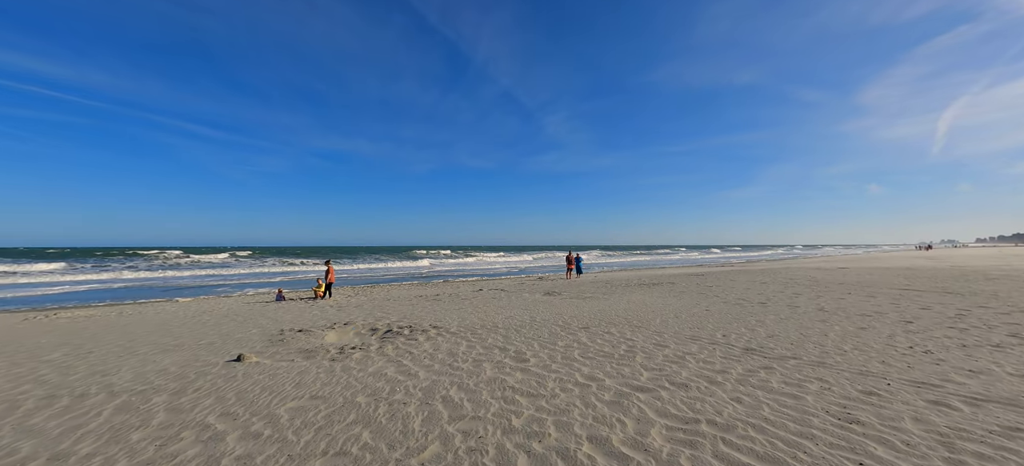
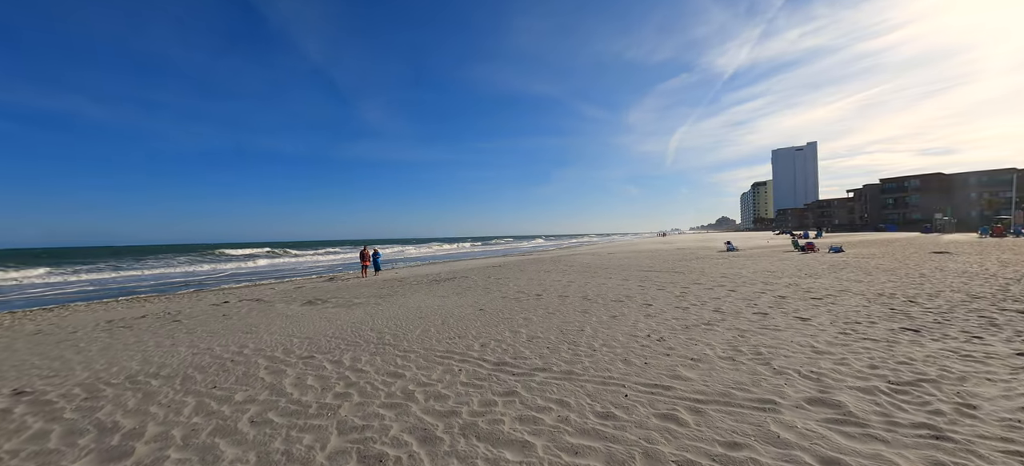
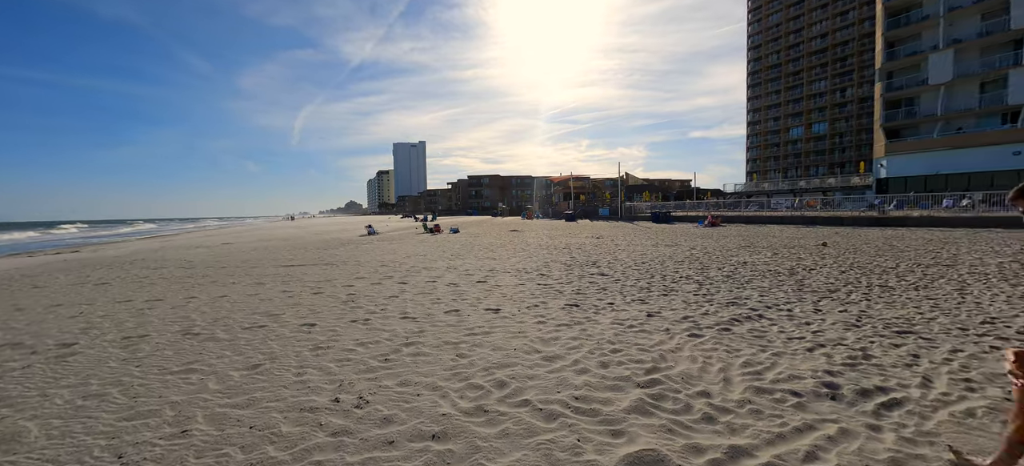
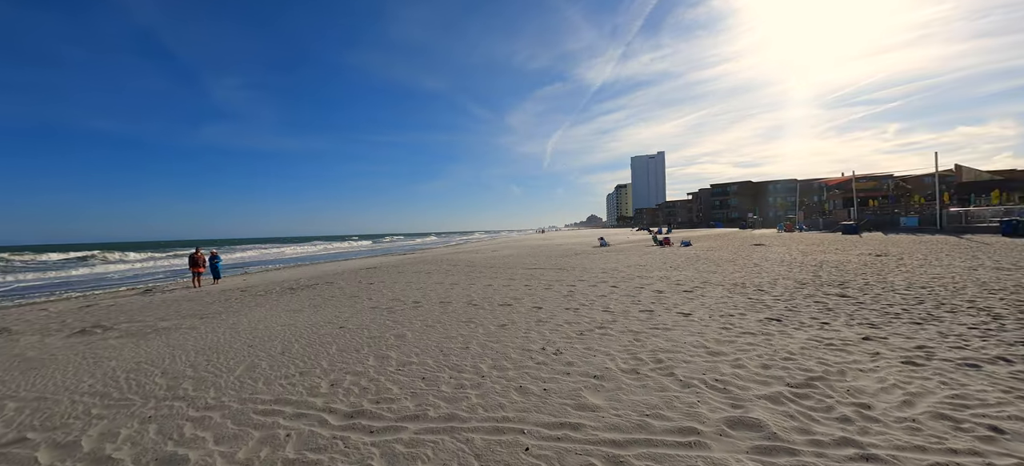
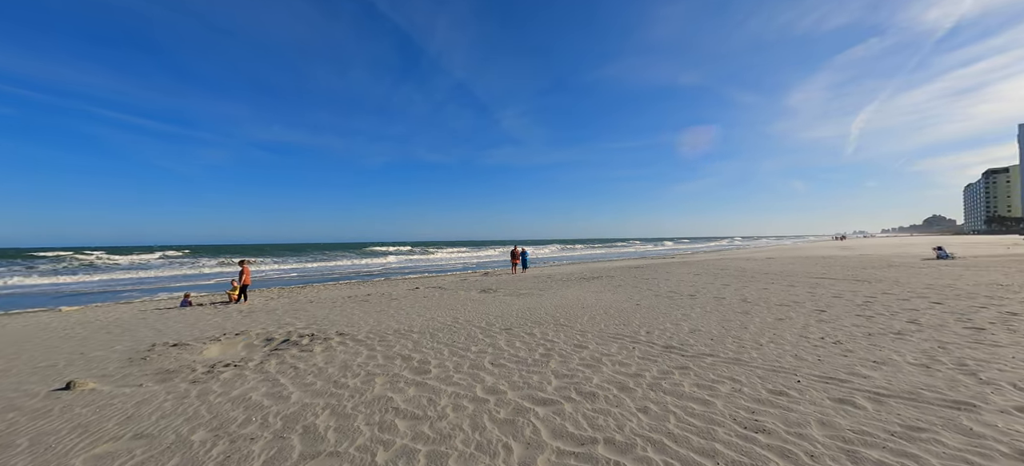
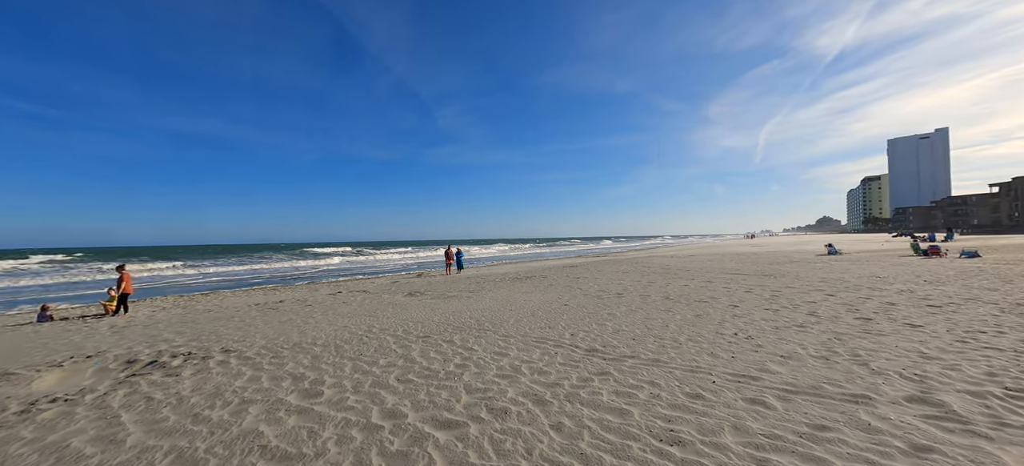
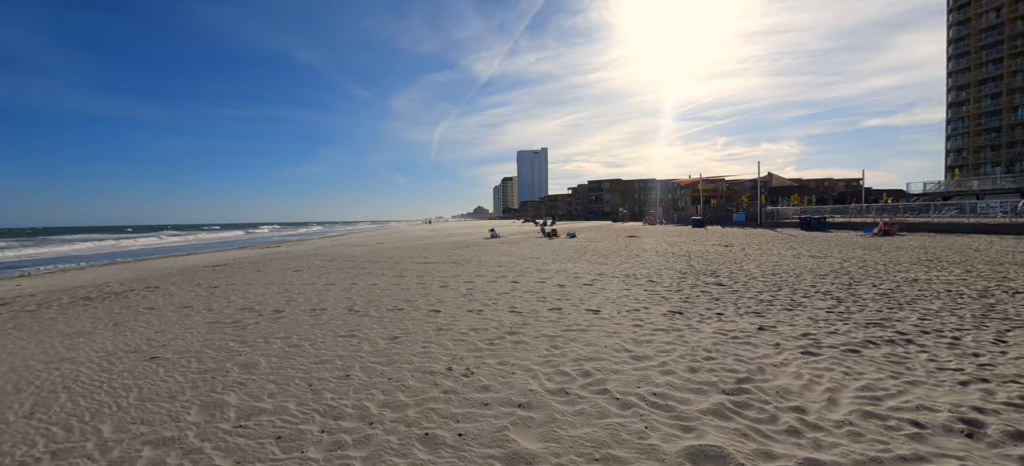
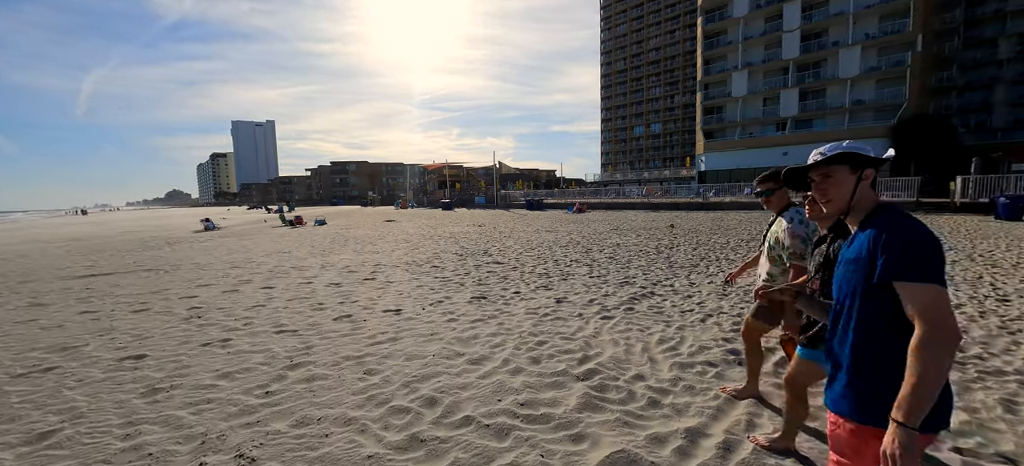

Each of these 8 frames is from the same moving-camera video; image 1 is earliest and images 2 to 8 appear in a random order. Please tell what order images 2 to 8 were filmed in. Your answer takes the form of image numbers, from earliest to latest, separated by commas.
5, 6, 2, 4, 7, 3, 8
